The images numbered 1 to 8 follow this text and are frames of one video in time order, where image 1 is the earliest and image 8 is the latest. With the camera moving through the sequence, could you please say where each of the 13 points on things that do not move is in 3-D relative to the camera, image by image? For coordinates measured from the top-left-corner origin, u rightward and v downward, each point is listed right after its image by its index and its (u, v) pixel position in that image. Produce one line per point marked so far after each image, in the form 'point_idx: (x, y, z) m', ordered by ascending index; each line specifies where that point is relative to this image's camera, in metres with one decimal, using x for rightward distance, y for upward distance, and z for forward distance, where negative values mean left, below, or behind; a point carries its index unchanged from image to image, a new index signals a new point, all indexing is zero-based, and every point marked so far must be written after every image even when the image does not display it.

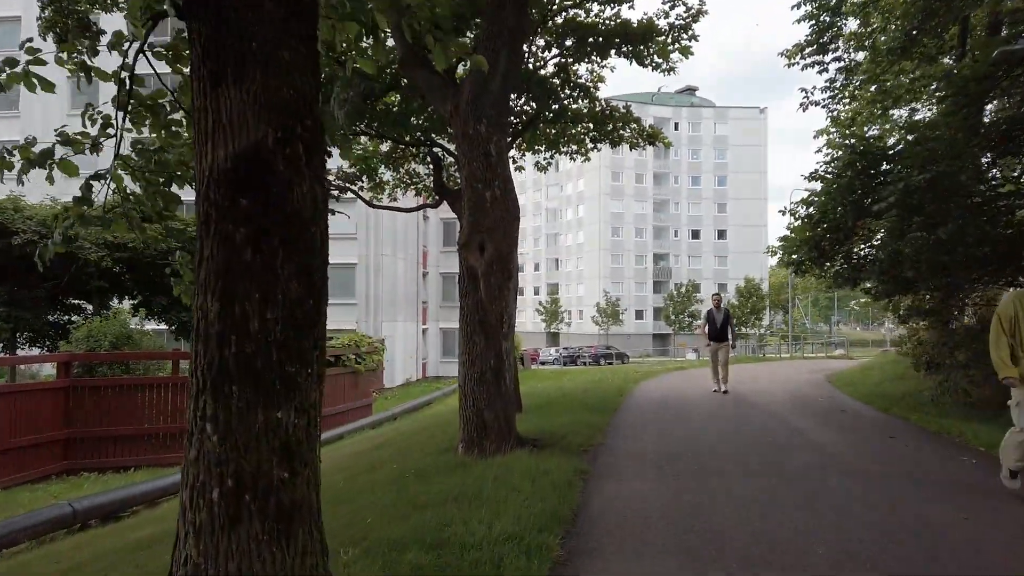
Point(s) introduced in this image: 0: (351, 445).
0: (-2.8, -2.7, +12.2) m
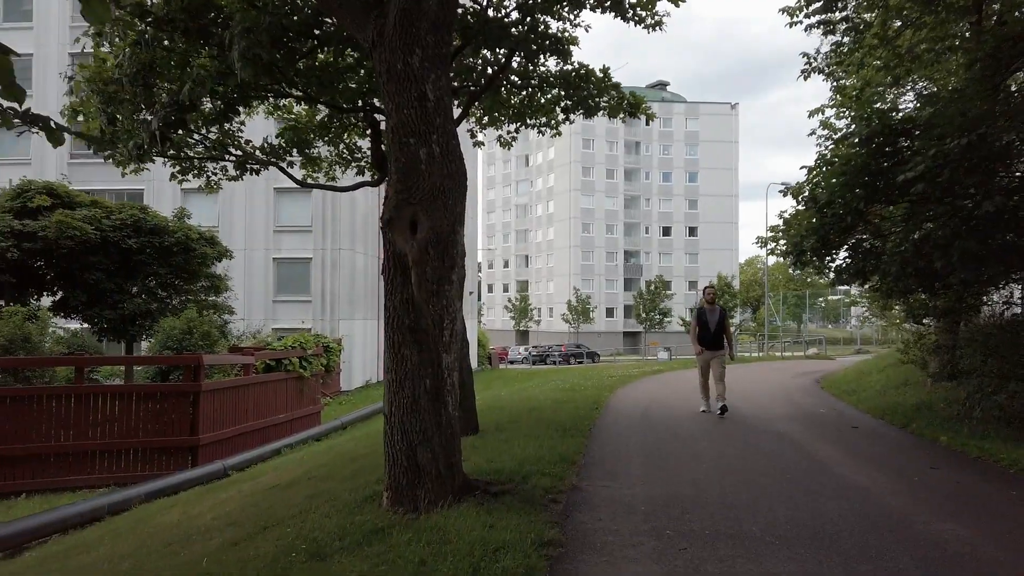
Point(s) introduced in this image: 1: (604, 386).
0: (-3.4, -2.7, +10.3) m
1: (+2.1, -2.2, +15.9) m
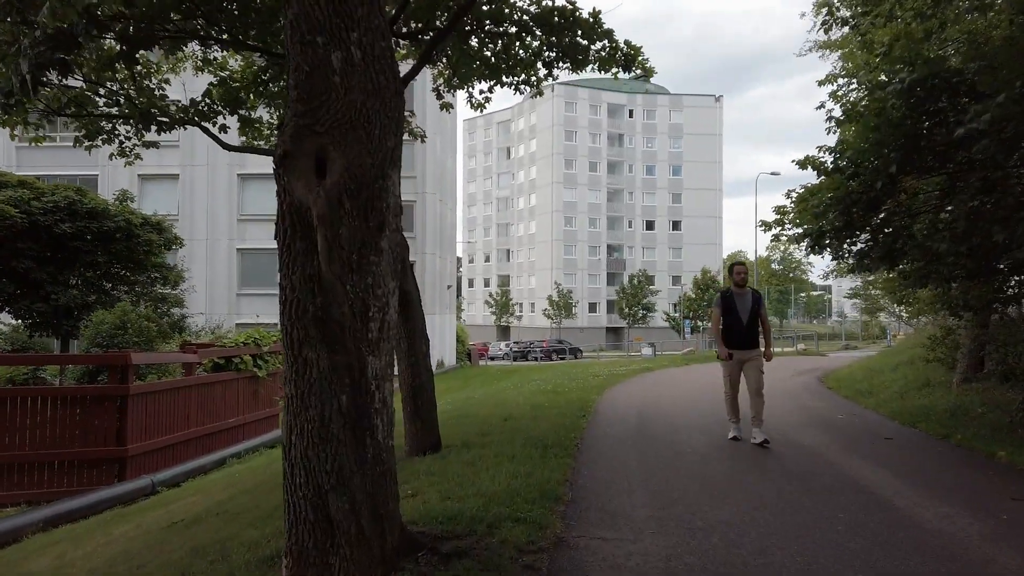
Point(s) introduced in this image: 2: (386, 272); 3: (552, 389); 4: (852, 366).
0: (-3.8, -2.5, +8.6) m
1: (+1.6, -2.0, +14.3) m
2: (-0.6, +0.1, +3.6) m
3: (+0.7, -1.9, +13.2) m
4: (+8.6, -2.0, +17.8) m
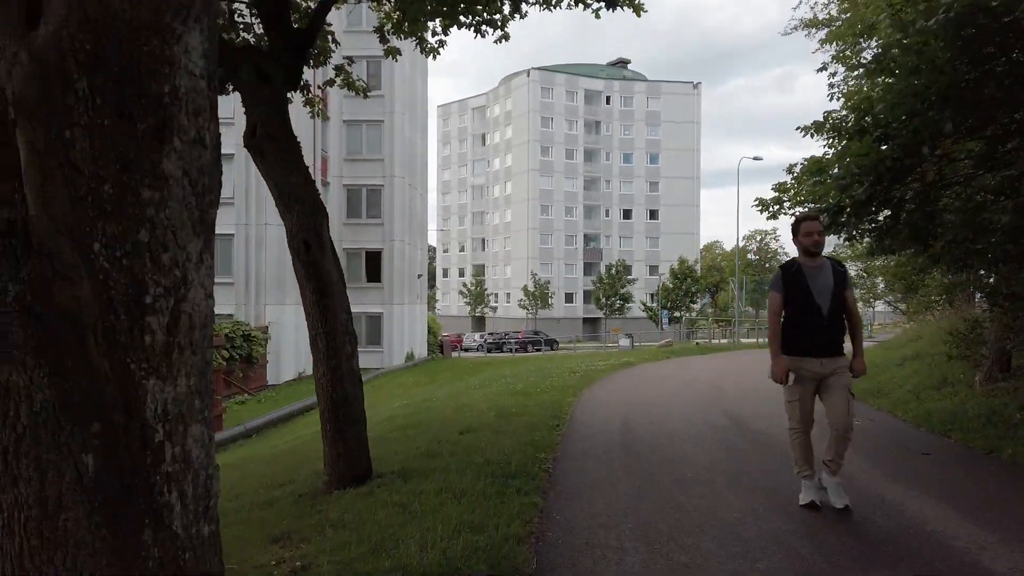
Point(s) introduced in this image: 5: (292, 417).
0: (-4.2, -2.3, +7.0) m
1: (+1.0, -1.8, +12.8) m
2: (-0.9, +0.2, +2.0) m
3: (+0.2, -1.7, +11.7) m
4: (+7.9, -1.8, +16.5) m
5: (-5.8, -3.4, +18.6) m
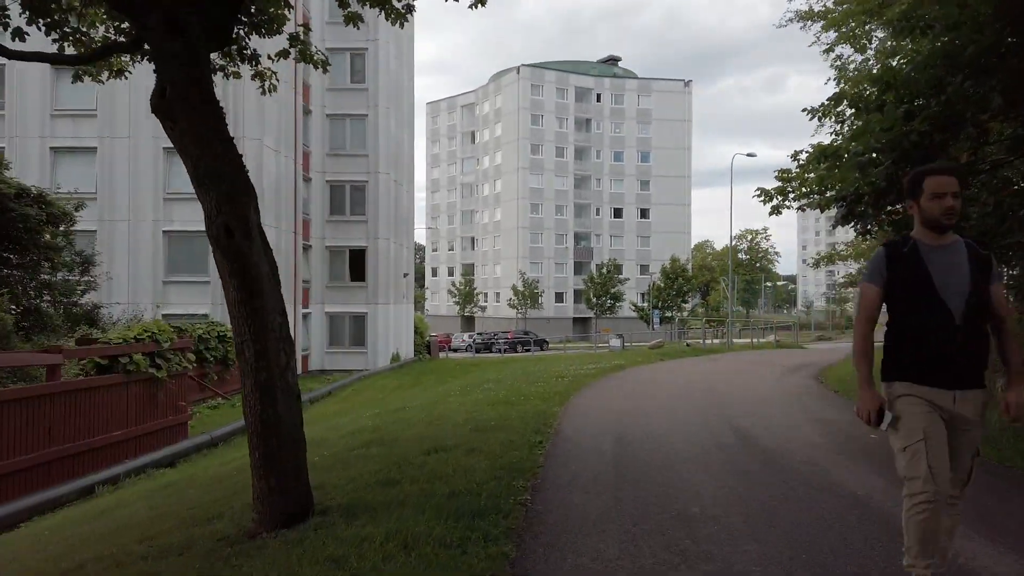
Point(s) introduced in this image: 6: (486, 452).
0: (-4.4, -2.3, +6.0) m
1: (+0.7, -1.7, +11.9) m
2: (-1.0, +0.2, +1.1) m
3: (-0.1, -1.7, +10.8) m
4: (+7.5, -1.7, +15.7) m
5: (-6.2, -3.4, +17.6) m
6: (-0.2, -1.4, +6.2) m
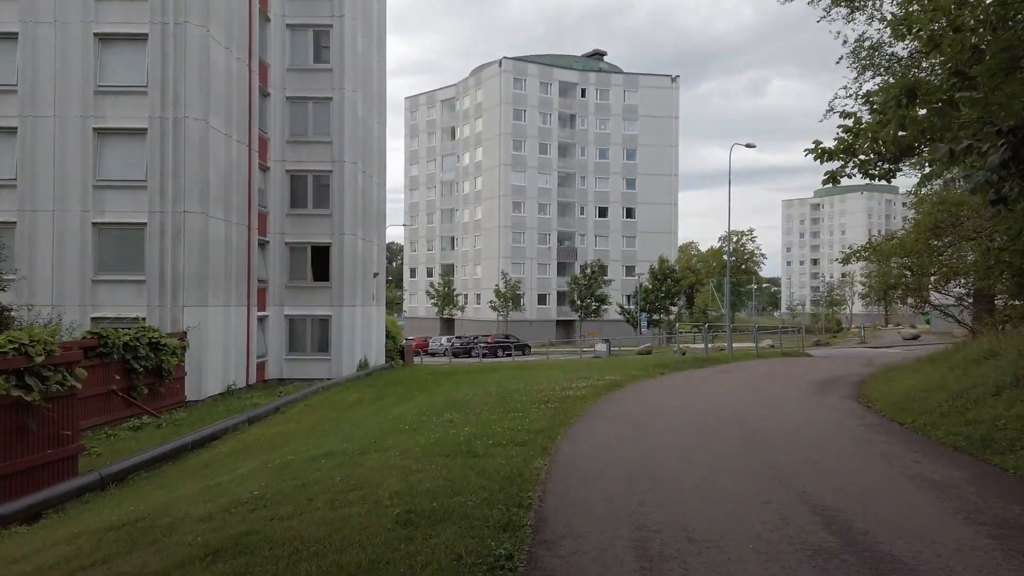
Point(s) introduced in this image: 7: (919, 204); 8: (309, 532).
0: (-4.7, -2.3, +3.0) m
1: (+0.3, -1.7, +9.1) m
2: (-1.2, +0.2, -1.8) m
3: (-0.5, -1.7, +7.9) m
4: (+7.0, -1.8, +13.0) m
5: (-6.7, -3.4, +14.6) m
6: (-0.5, -1.4, +3.3) m
7: (+9.2, +1.9, +15.7) m
8: (-1.4, -1.6, +4.7) m
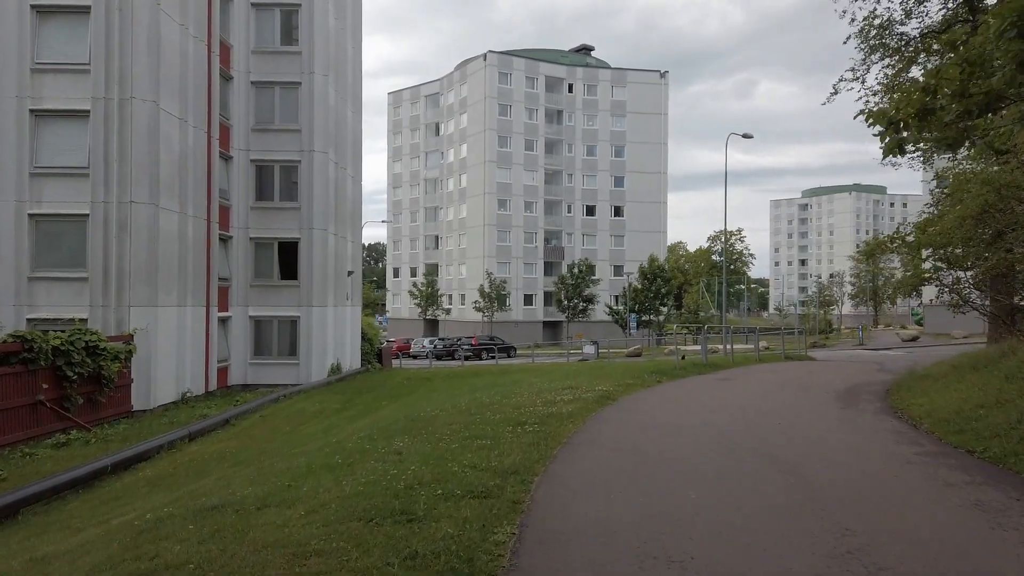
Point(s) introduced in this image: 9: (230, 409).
0: (-4.9, -2.2, +1.0) m
1: (0.0, -1.7, +7.1) m
2: (-1.3, +0.3, -3.8) m
3: (-0.8, -1.6, +5.9) m
4: (+6.6, -1.7, +11.2) m
5: (-7.1, -3.3, +12.5) m
6: (-0.7, -1.3, +1.3) m
7: (+8.7, +1.9, +13.9) m
8: (-1.7, -1.5, +2.7) m
9: (-8.0, -3.4, +19.9) m
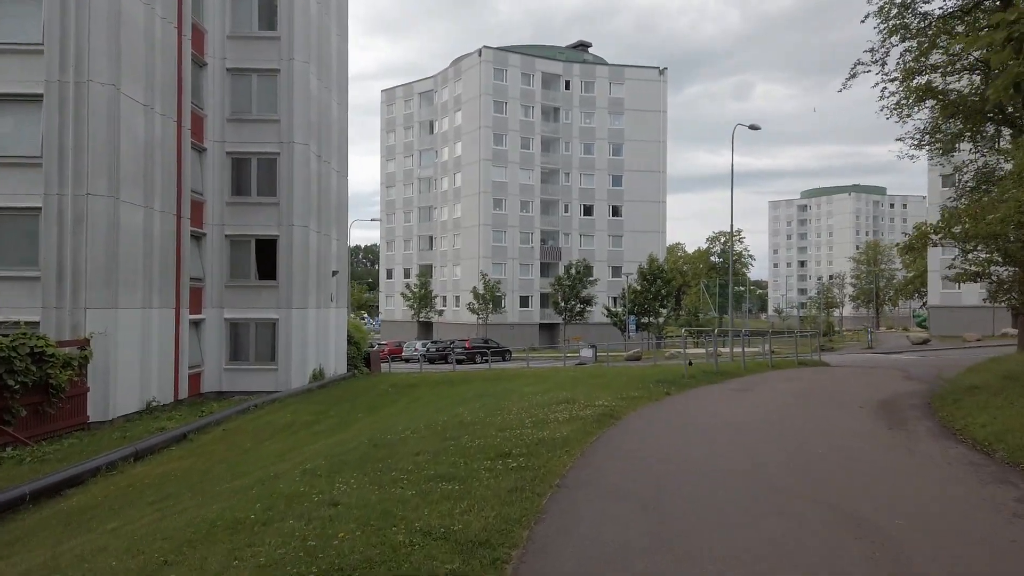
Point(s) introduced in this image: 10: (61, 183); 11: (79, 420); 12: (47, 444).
0: (-5.1, -2.1, -0.8) m
1: (-0.2, -1.6, +5.4) m
2: (-1.5, +0.4, -5.5) m
3: (-1.0, -1.5, +4.2) m
4: (+6.4, -1.7, +9.5) m
5: (-7.3, -3.3, +10.7) m
6: (-0.9, -1.3, -0.4) m
7: (+8.5, +2.0, +12.2) m
8: (-1.8, -1.4, +1.0) m
9: (-8.2, -3.4, +18.2) m
10: (-12.4, +2.9, +19.4) m
11: (-11.4, -3.5, +18.6) m
12: (-11.0, -3.7, +16.8) m
